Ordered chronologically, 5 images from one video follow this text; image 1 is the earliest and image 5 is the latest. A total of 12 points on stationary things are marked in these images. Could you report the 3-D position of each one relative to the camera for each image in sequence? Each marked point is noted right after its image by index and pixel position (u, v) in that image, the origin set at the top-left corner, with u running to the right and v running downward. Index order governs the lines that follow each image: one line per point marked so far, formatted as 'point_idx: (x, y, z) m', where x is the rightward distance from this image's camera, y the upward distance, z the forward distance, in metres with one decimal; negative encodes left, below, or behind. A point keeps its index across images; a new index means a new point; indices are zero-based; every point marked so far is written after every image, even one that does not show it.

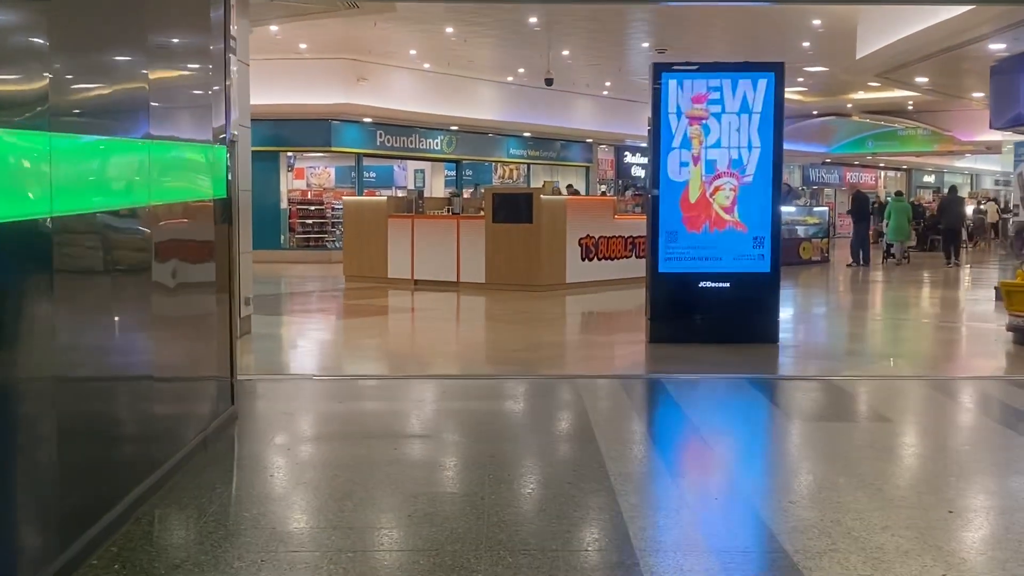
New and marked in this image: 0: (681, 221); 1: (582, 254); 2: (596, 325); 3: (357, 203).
0: (+1.4, +0.6, +8.1) m
1: (+1.0, +0.5, +13.8) m
2: (+1.0, -0.4, +10.4) m
3: (-2.4, +1.3, +14.9) m
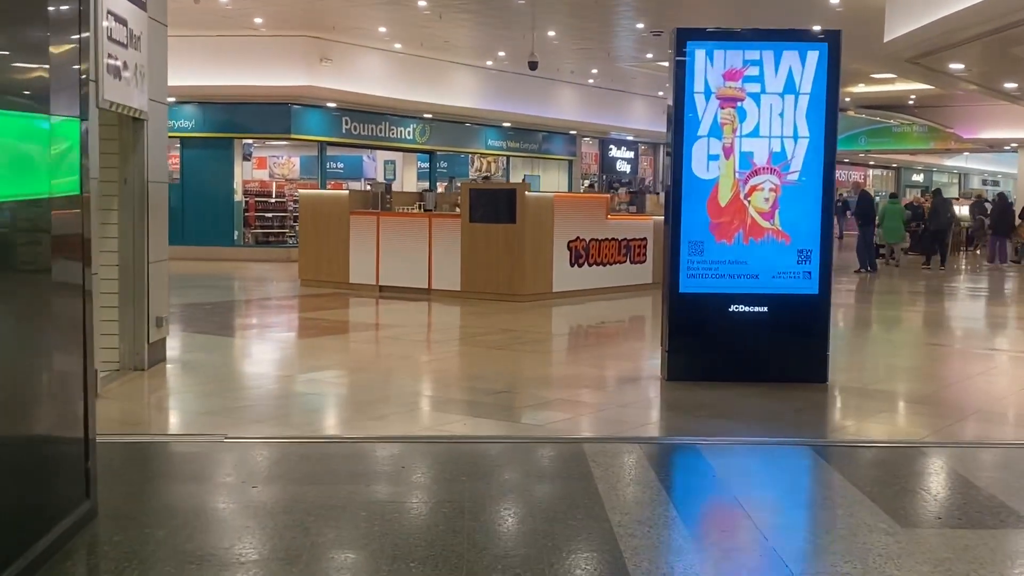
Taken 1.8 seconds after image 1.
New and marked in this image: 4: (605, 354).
0: (+1.3, +0.4, +6.4) m
1: (+0.7, +0.4, +12.1) m
2: (+0.8, -0.5, +8.7) m
3: (-2.7, +1.3, +13.1) m
4: (+0.9, -0.6, +8.5) m
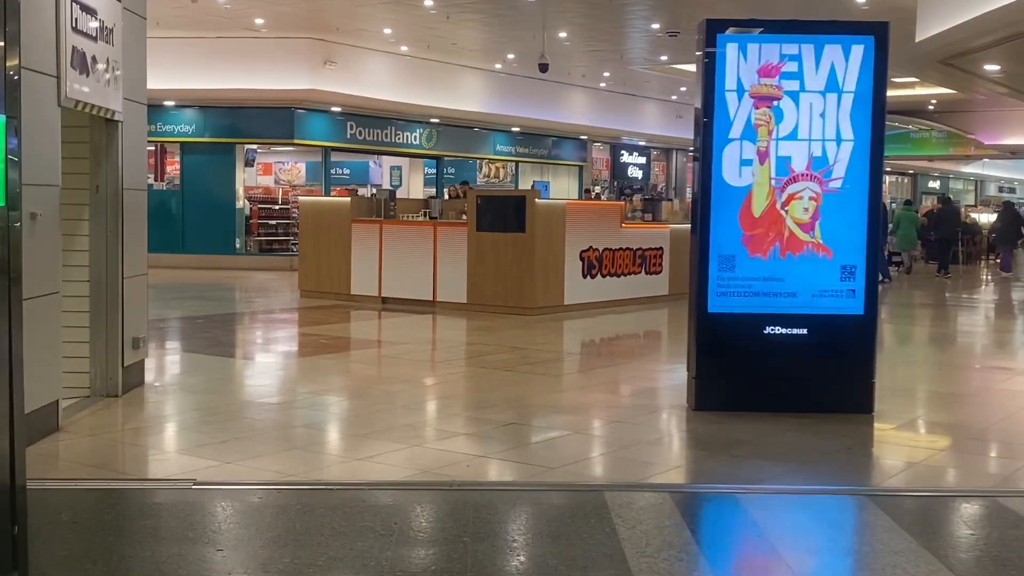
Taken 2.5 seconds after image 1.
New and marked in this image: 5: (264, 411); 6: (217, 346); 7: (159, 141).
0: (+1.4, +0.3, +5.8) m
1: (+0.9, +0.2, +11.5) m
2: (+0.9, -0.7, +8.1) m
3: (-2.6, +1.1, +12.5) m
4: (+0.9, -0.7, +7.9) m
5: (-1.6, -0.8, +6.0) m
6: (-2.7, -0.5, +8.9) m
7: (-6.7, +2.8, +18.1) m
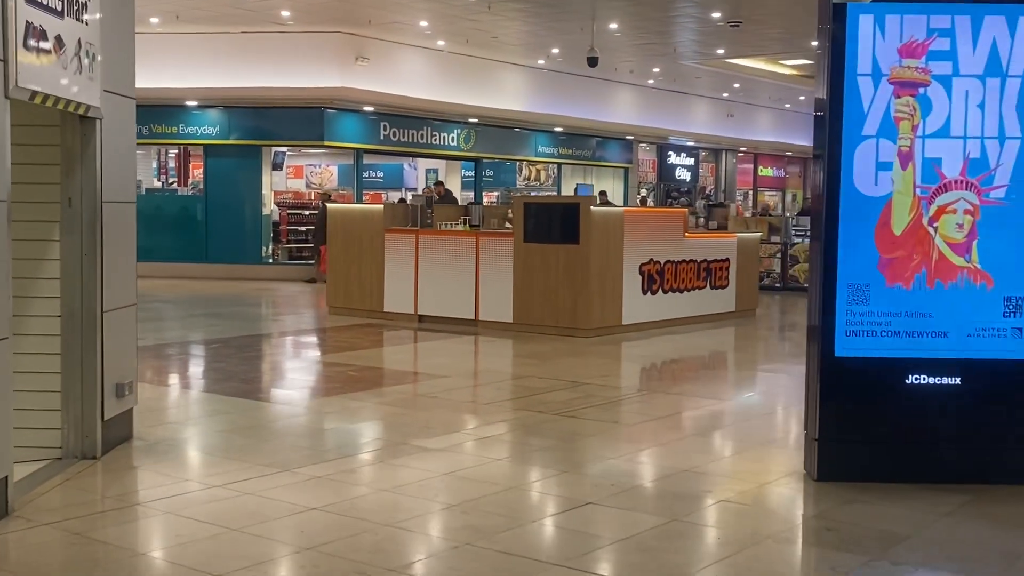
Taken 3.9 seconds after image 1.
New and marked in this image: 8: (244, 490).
0: (+1.7, +0.1, +4.5) m
1: (+1.4, 0.0, +10.3) m
2: (+1.3, -0.9, +6.8) m
3: (-2.0, +0.9, +11.4) m
4: (+1.4, -0.9, +6.6) m
5: (-1.2, -1.0, +4.9) m
6: (-2.3, -0.7, +7.8) m
7: (-5.9, +2.6, +17.1) m
8: (-1.3, -1.0, +4.6) m
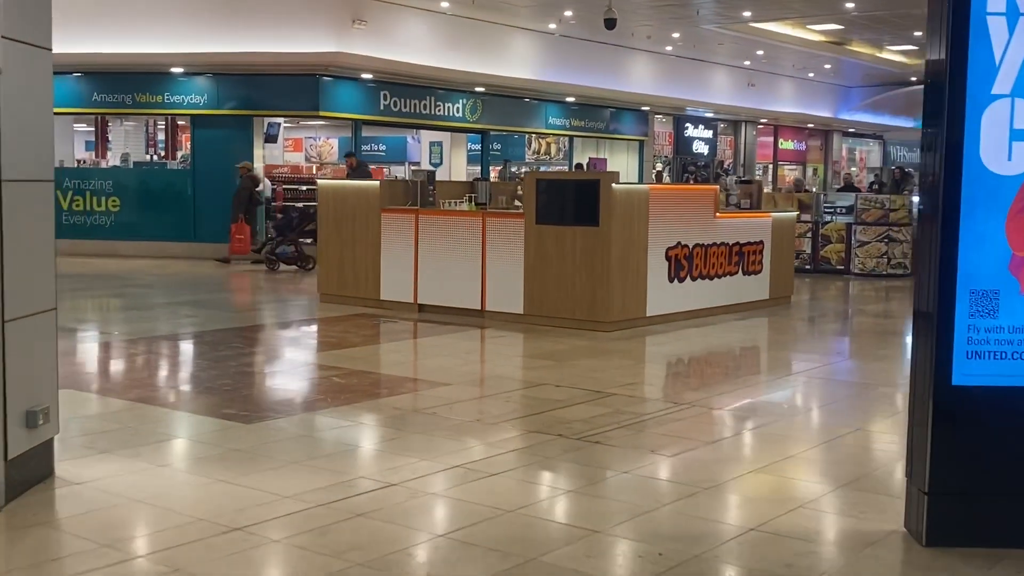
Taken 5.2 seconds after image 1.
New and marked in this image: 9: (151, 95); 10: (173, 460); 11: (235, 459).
0: (+1.8, +0.1, +3.4) m
1: (+1.5, +0.2, +9.2) m
2: (+1.4, -0.8, +5.8) m
3: (-1.9, +1.1, +10.4) m
4: (+1.4, -0.8, +5.6) m
5: (-1.2, -1.0, +3.9) m
6: (-2.2, -0.7, +6.8) m
7: (-5.7, +2.9, +16.0) m
8: (-1.2, -1.0, +3.5) m
9: (-6.0, +3.2, +16.0) m
10: (-1.7, -0.9, +4.6) m
11: (-1.4, -0.9, +4.7) m
